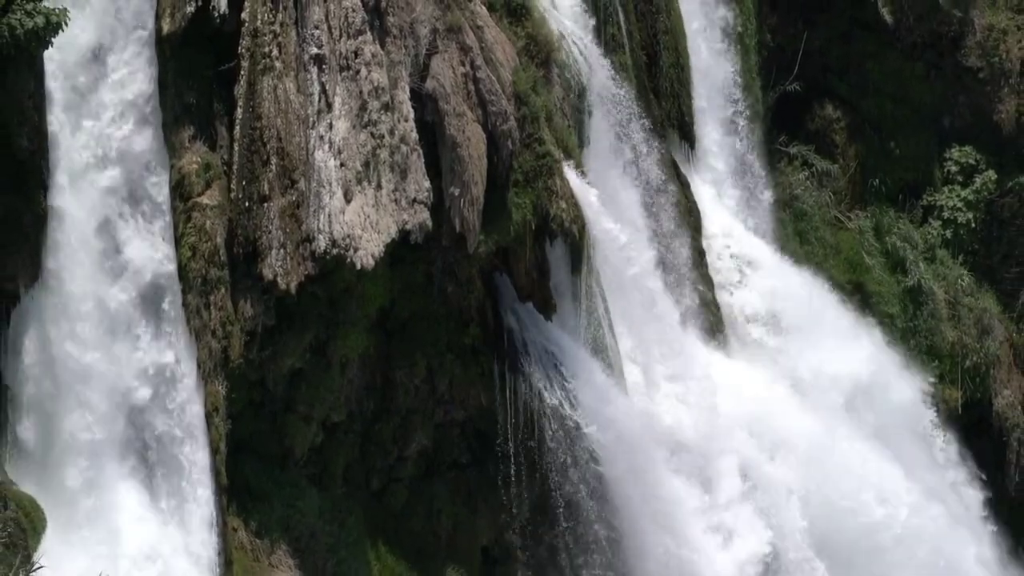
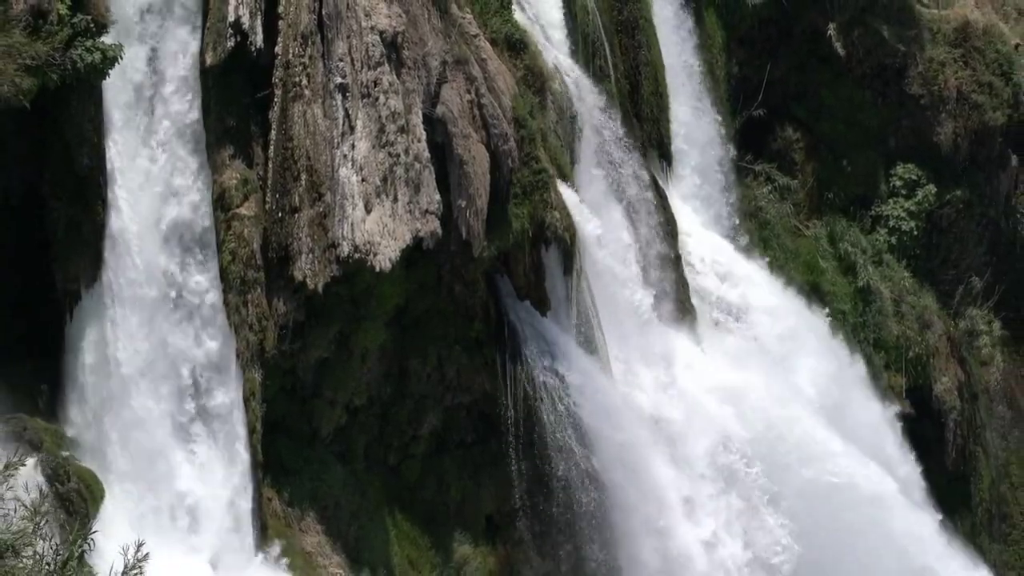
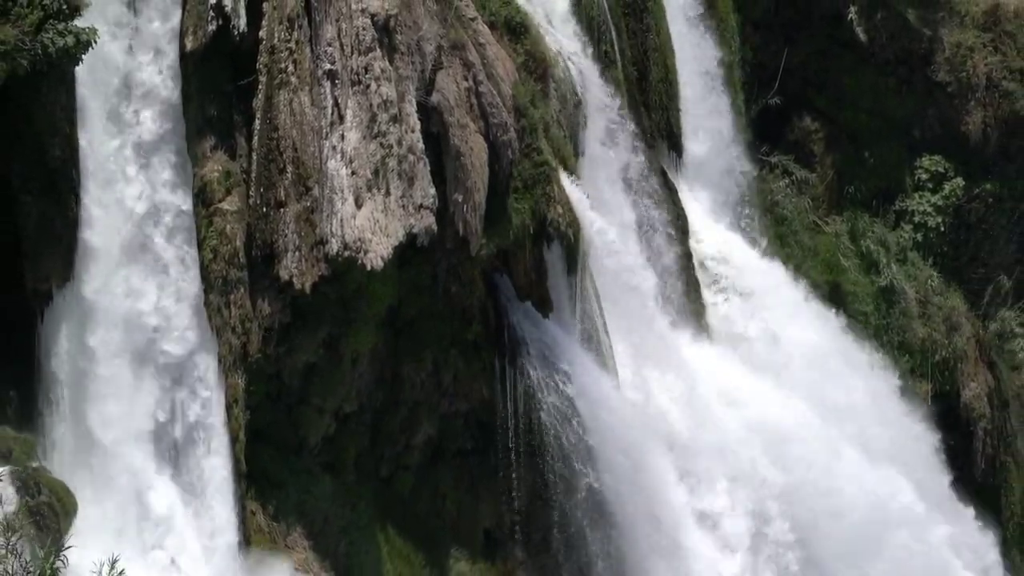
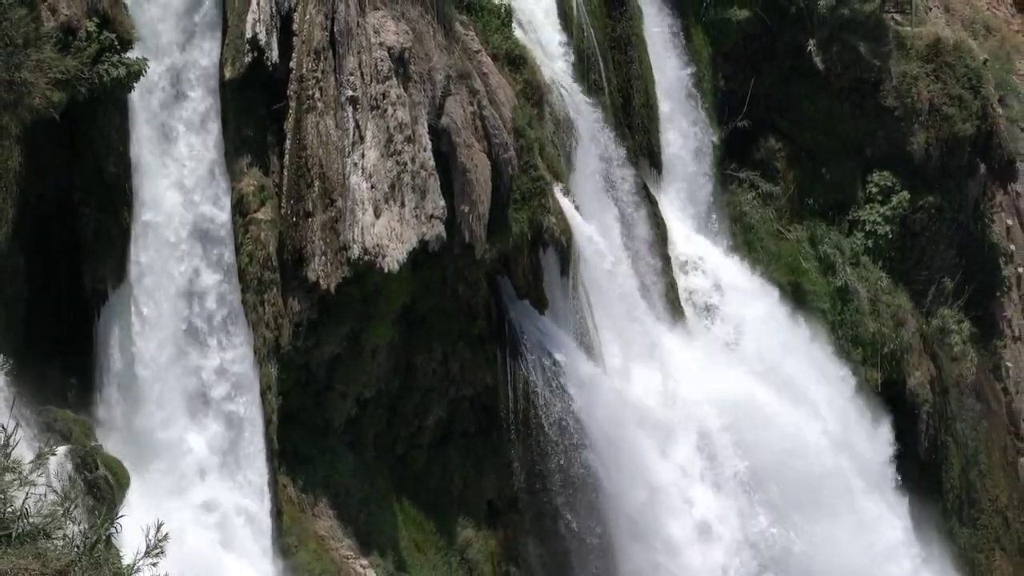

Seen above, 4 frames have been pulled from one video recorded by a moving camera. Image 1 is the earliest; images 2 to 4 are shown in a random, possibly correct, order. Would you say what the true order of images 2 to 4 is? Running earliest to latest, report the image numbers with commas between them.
3, 2, 4
